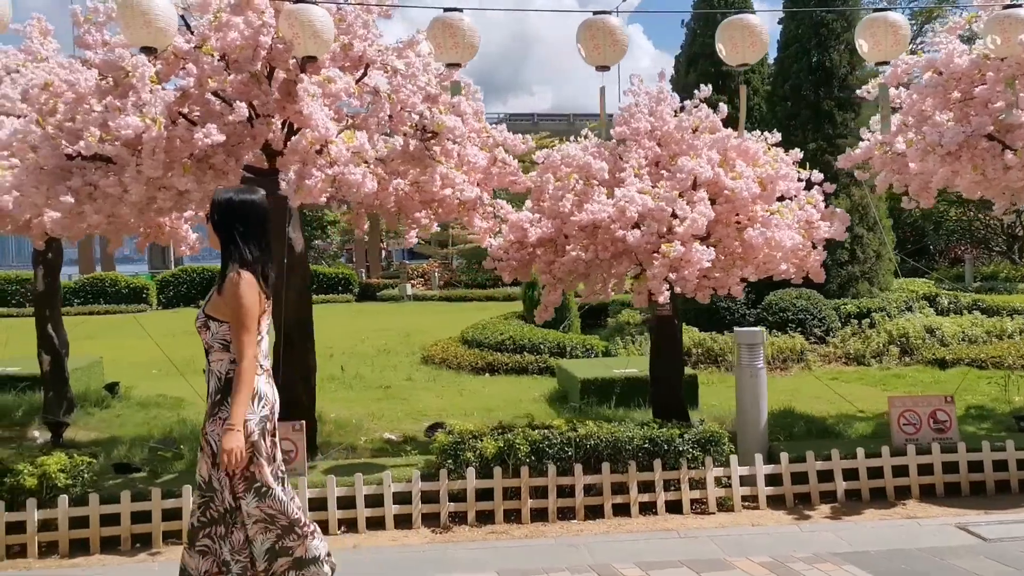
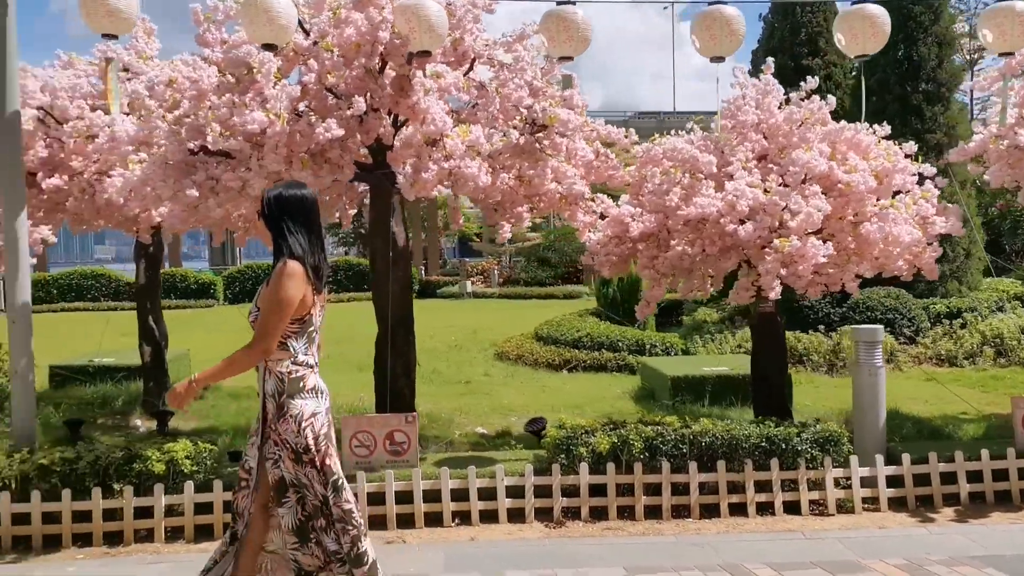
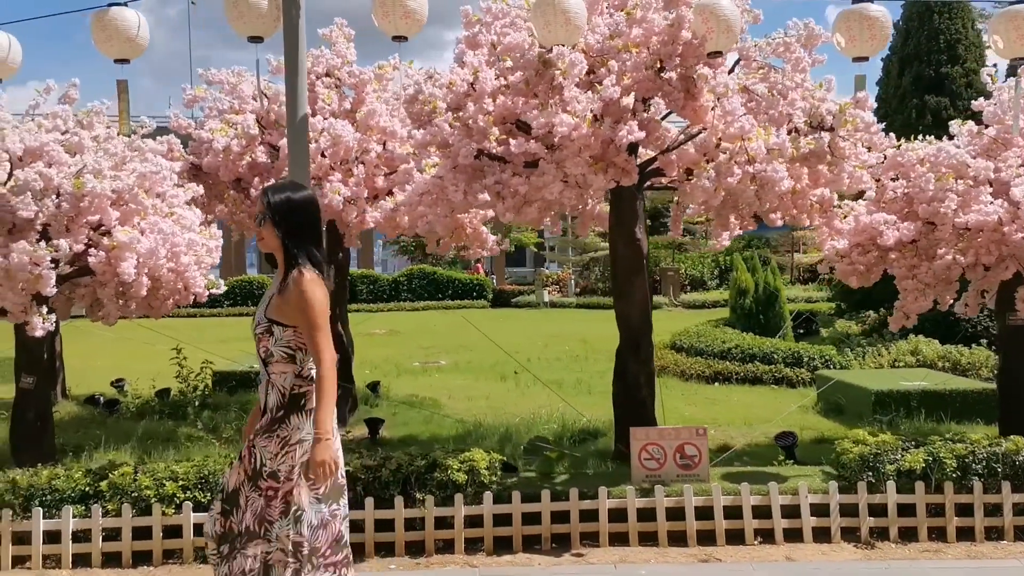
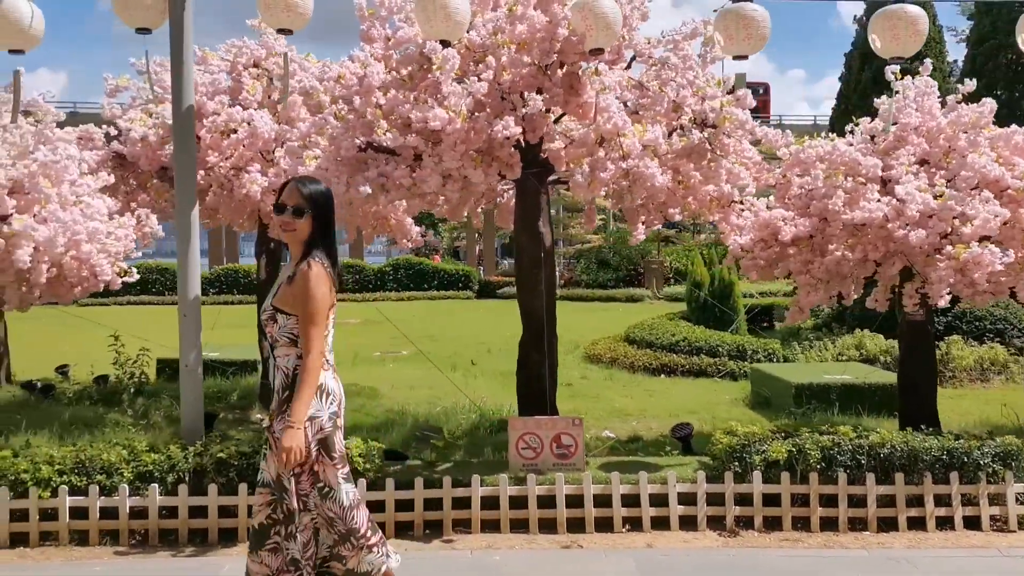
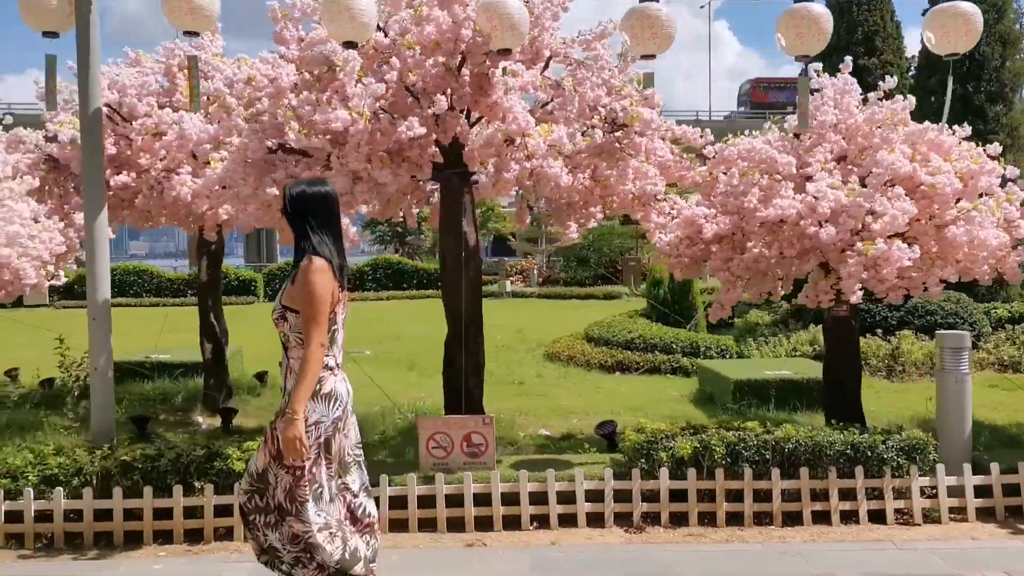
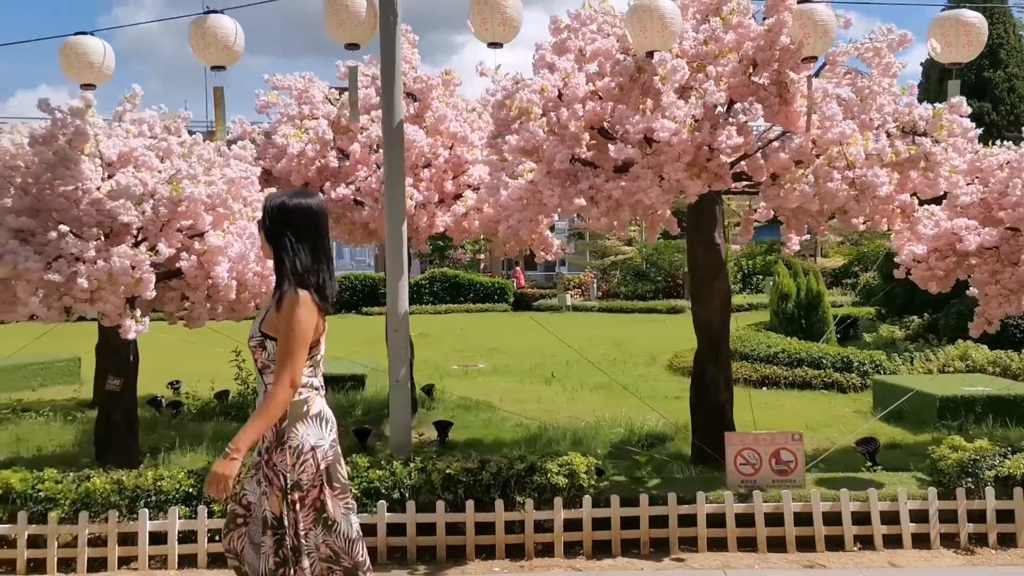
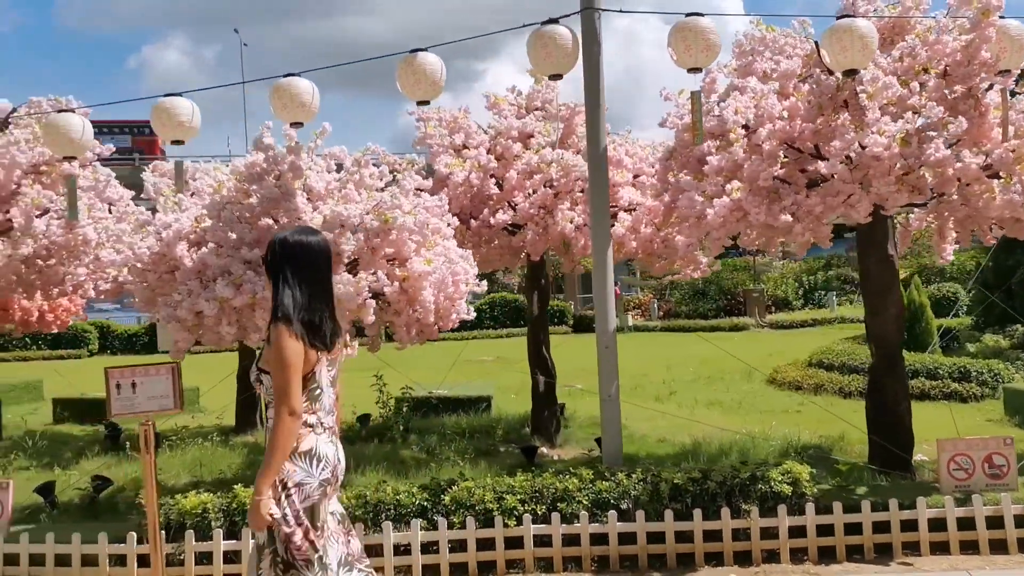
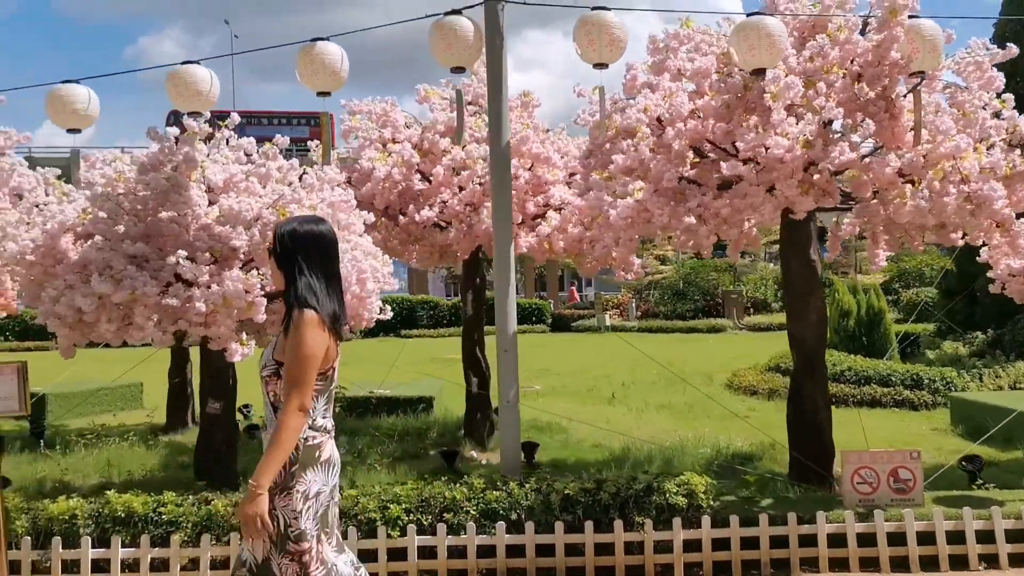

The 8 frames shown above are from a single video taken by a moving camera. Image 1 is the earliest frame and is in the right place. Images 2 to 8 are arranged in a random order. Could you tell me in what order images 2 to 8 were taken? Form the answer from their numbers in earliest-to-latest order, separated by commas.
2, 5, 4, 3, 6, 8, 7
